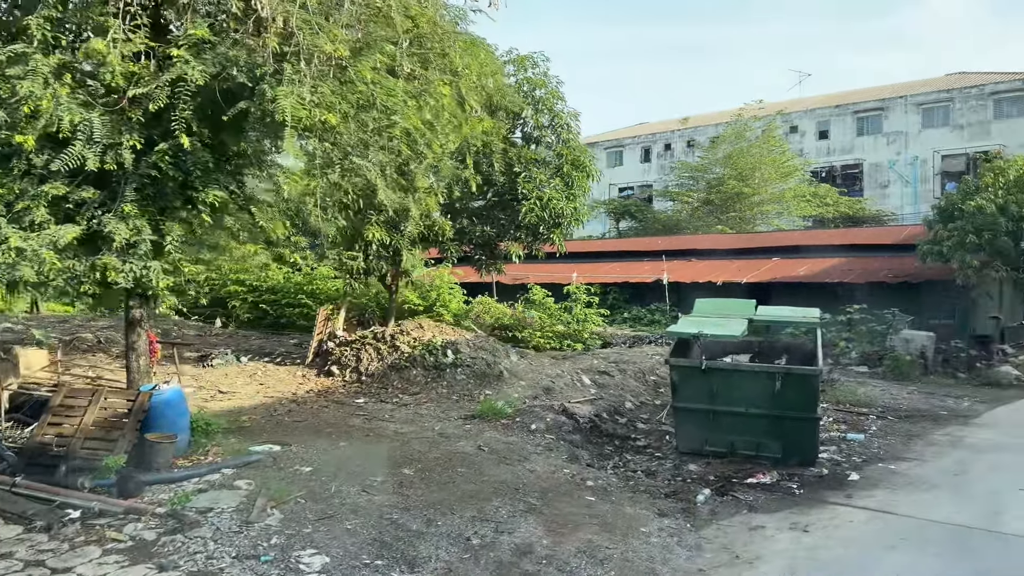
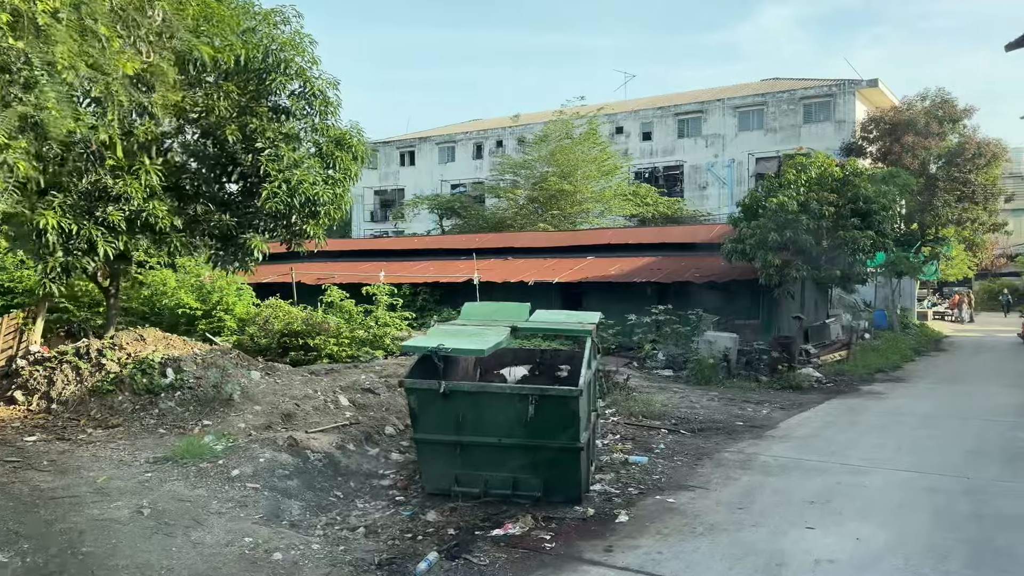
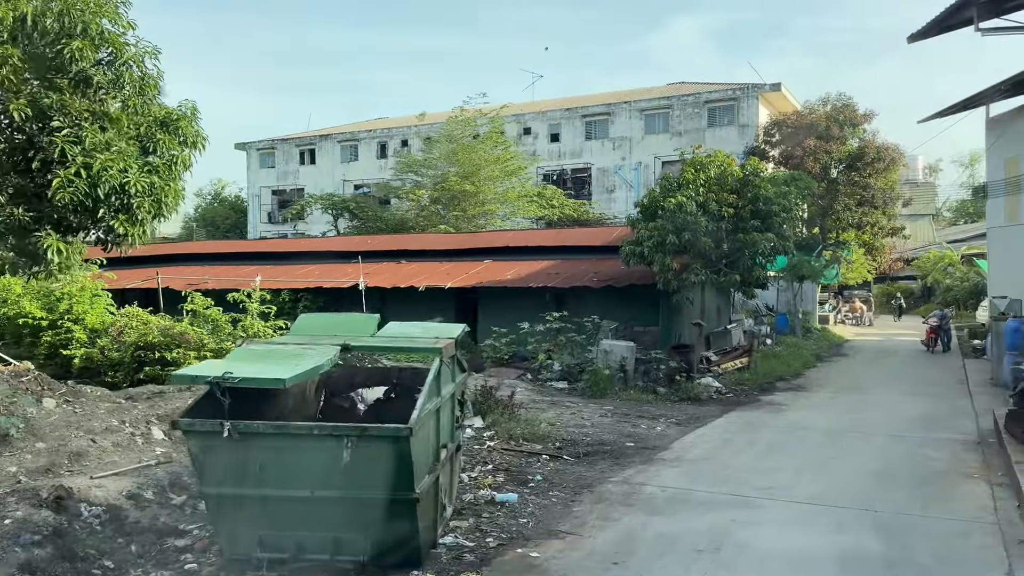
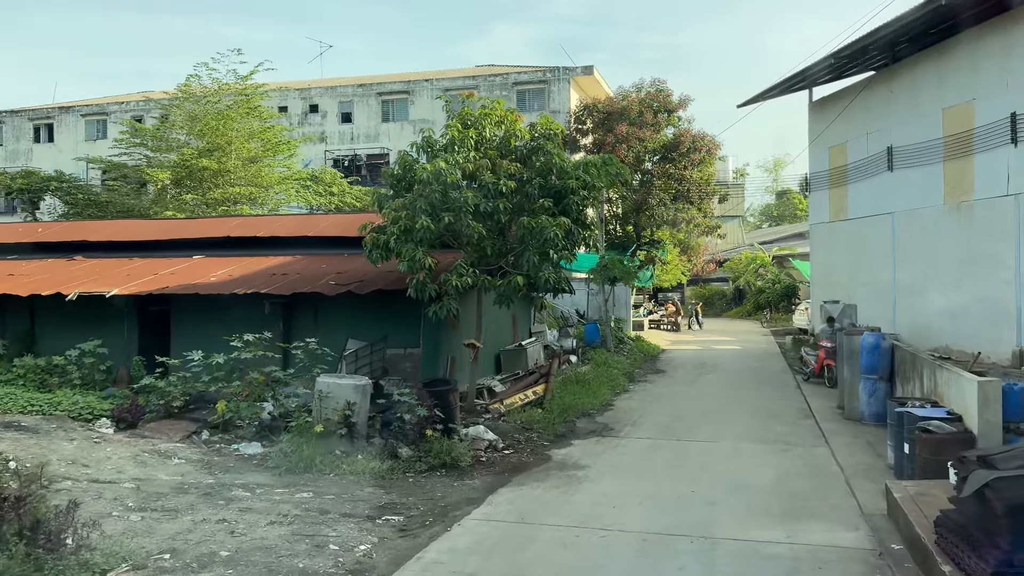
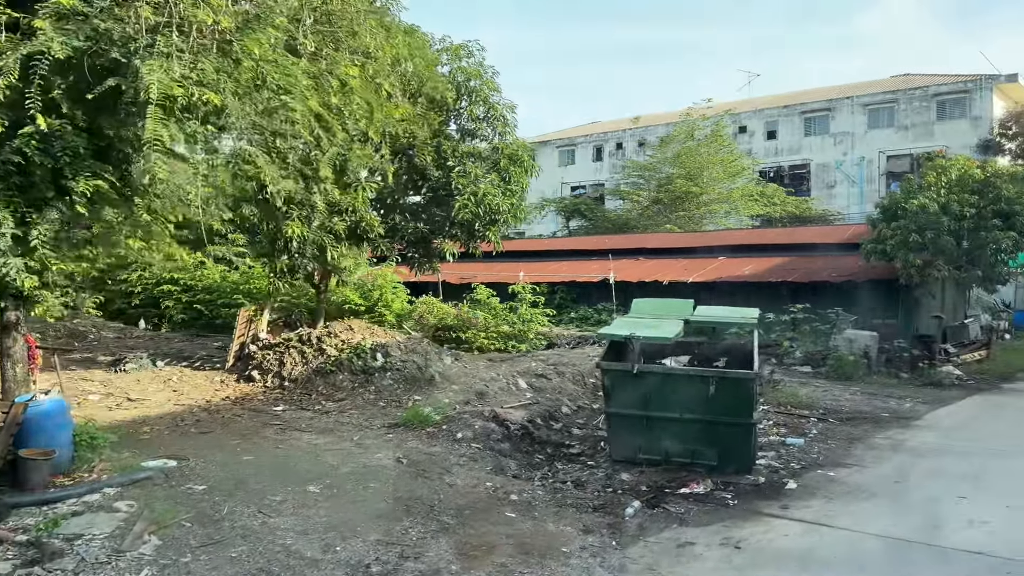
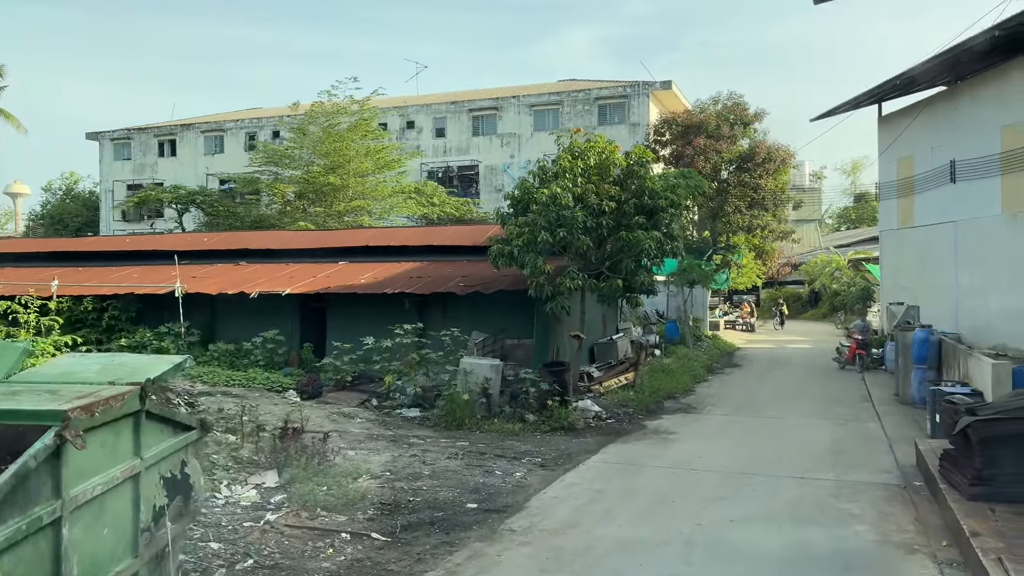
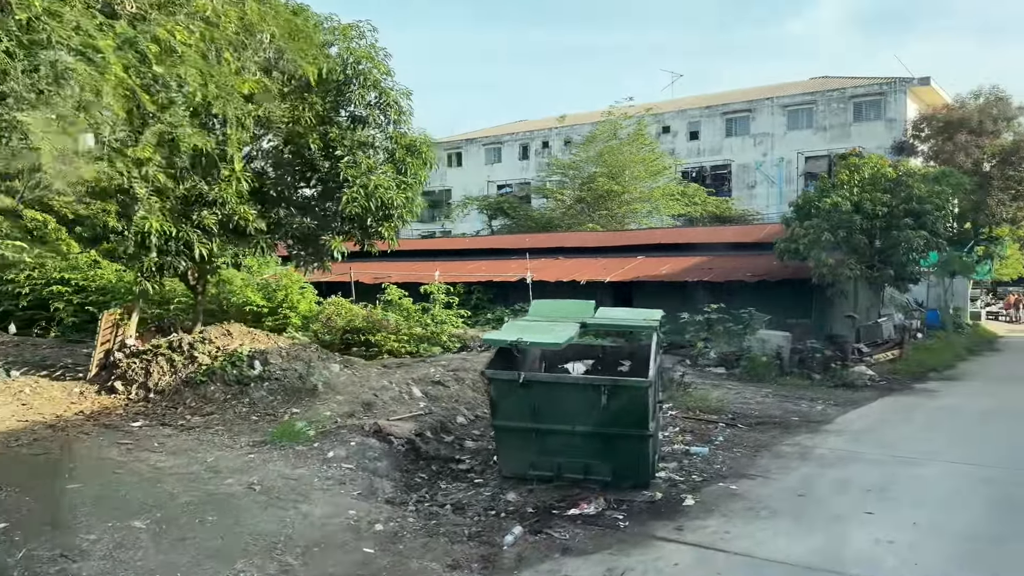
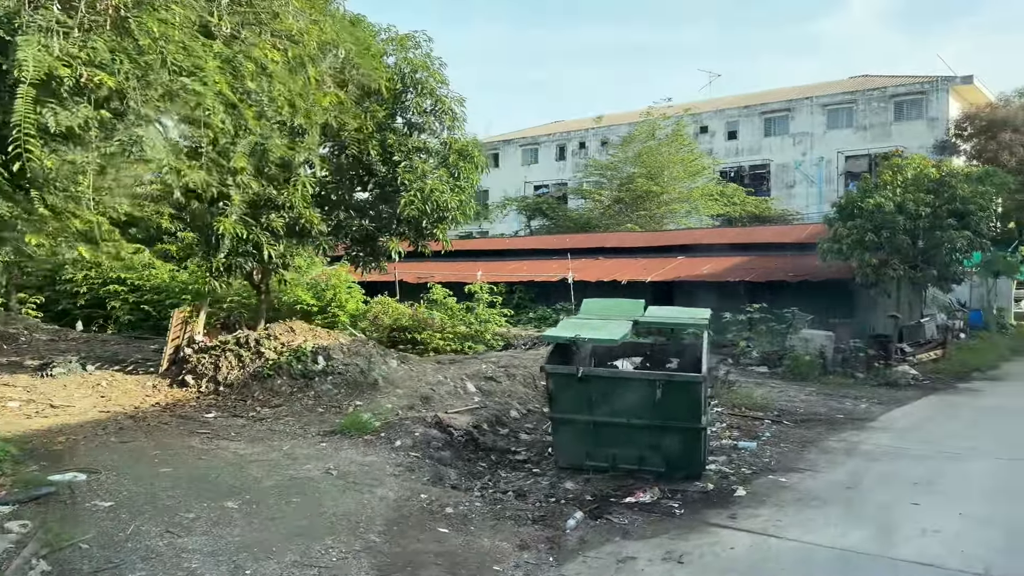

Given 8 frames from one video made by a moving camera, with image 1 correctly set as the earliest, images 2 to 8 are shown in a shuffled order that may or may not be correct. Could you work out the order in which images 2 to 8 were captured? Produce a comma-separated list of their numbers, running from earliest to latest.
5, 8, 7, 2, 3, 6, 4
